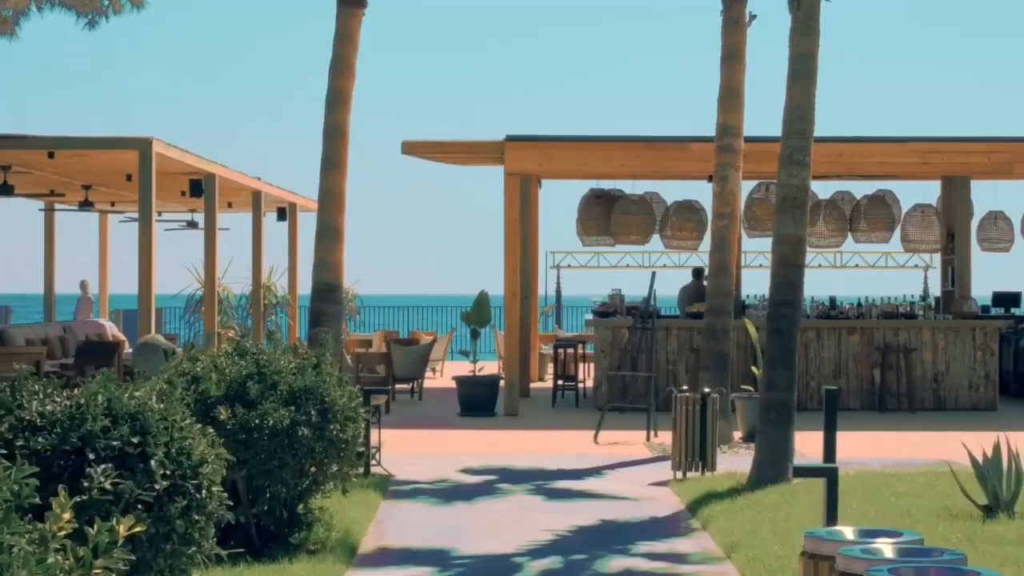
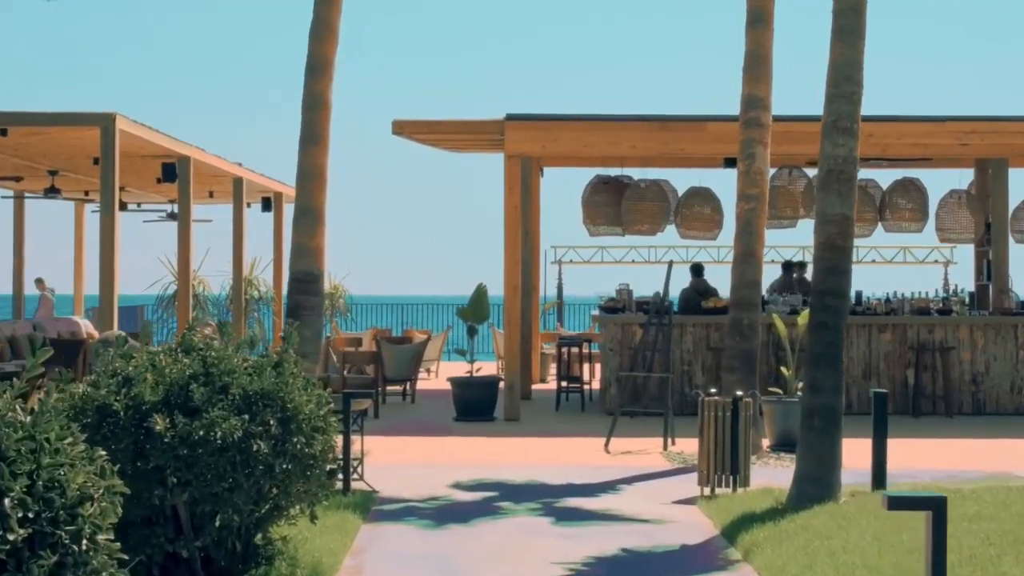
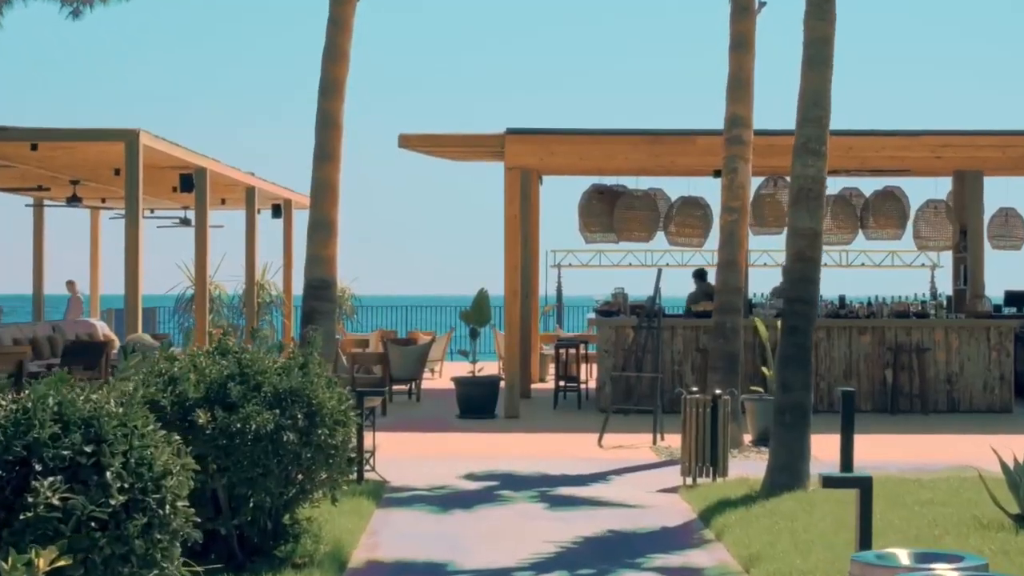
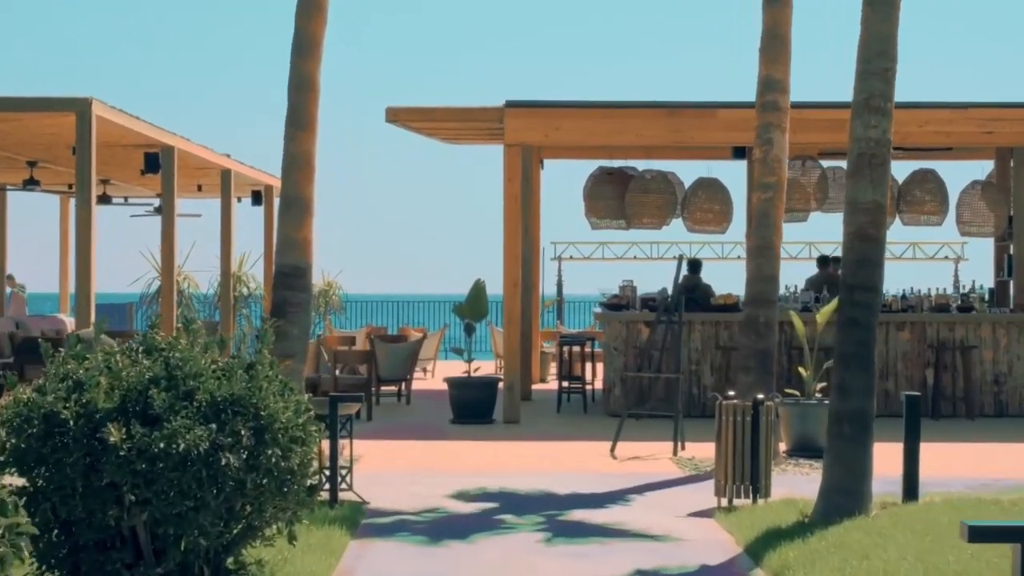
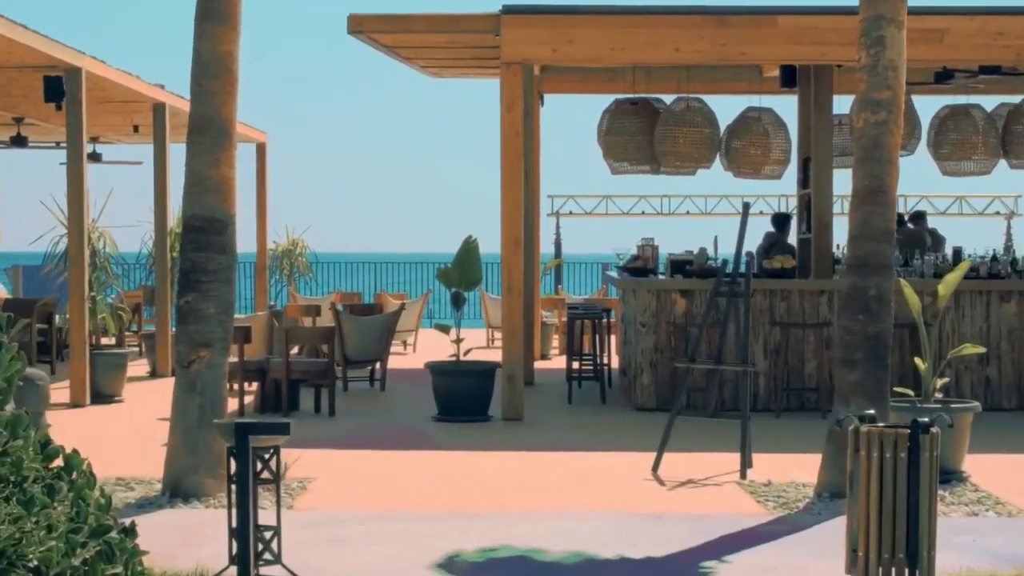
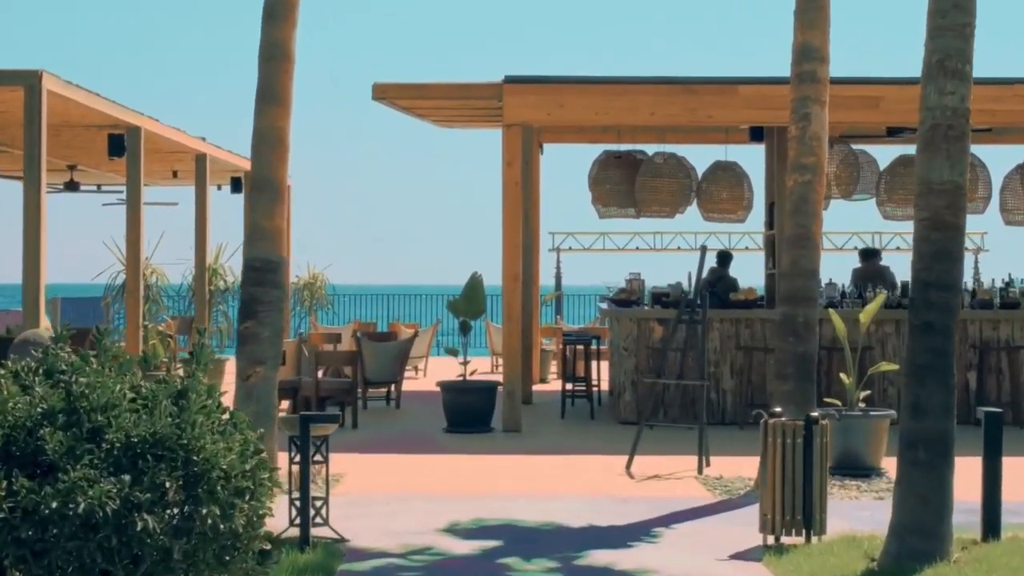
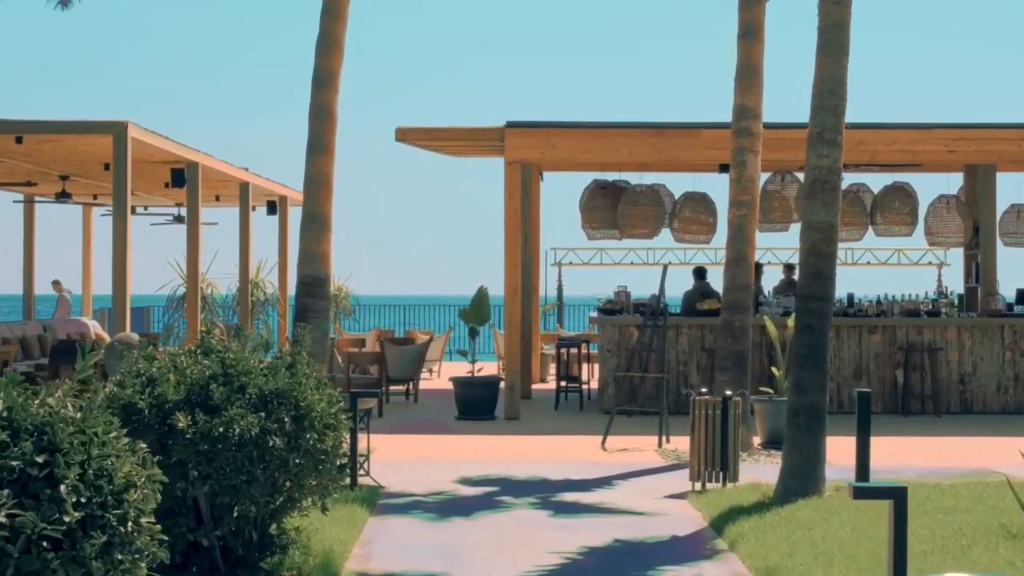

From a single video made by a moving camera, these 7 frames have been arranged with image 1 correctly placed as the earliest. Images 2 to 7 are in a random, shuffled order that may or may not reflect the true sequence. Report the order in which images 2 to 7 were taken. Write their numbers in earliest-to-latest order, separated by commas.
3, 7, 2, 4, 6, 5
